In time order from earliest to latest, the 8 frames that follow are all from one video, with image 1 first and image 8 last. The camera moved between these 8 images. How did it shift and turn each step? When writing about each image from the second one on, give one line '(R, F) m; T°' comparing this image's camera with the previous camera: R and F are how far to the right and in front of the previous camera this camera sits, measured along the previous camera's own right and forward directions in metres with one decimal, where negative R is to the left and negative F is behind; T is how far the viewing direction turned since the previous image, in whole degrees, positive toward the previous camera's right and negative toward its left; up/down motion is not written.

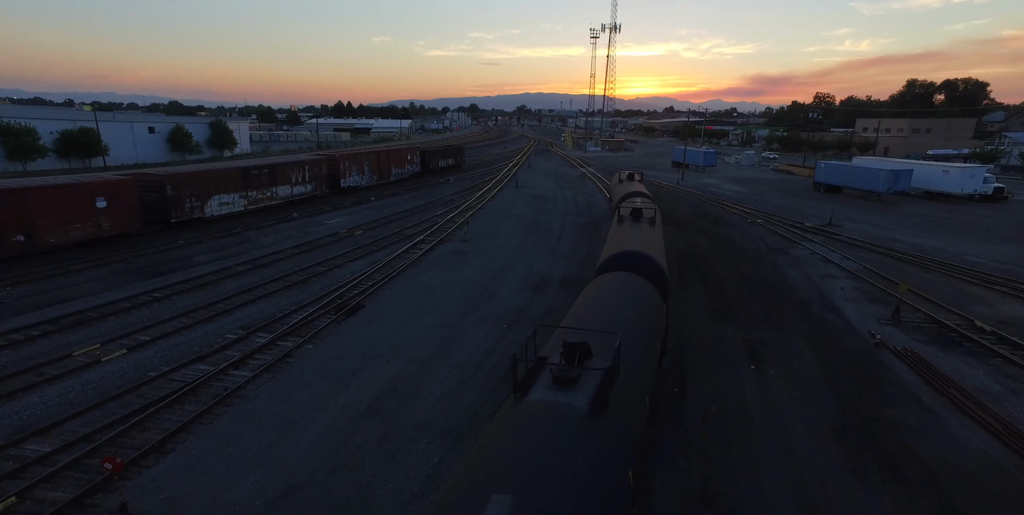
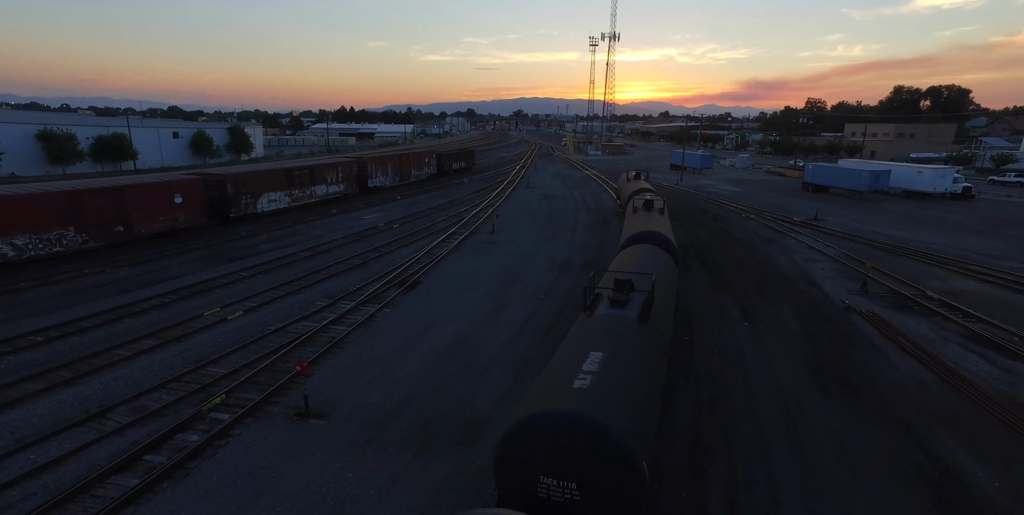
(-1.5, -3.3) m; 0°
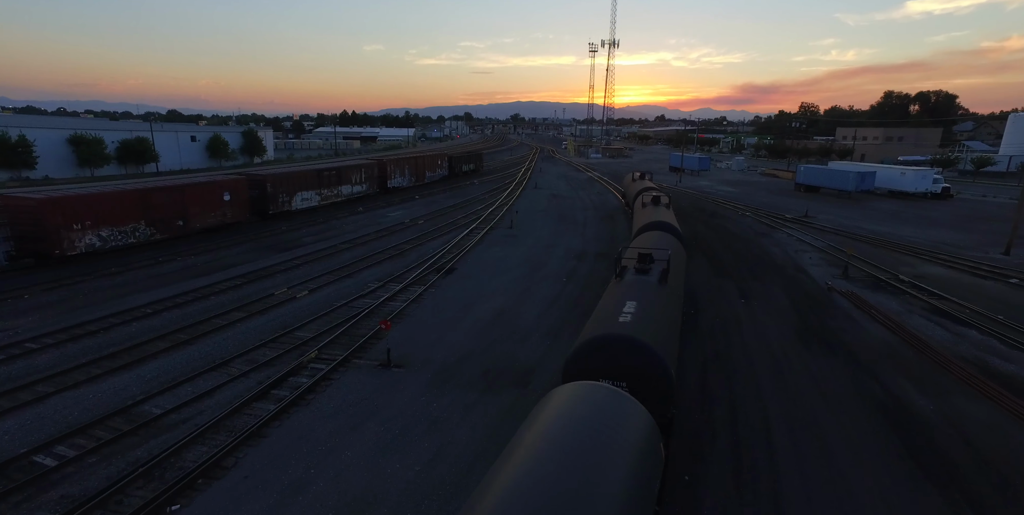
(-1.3, -2.6) m; 0°
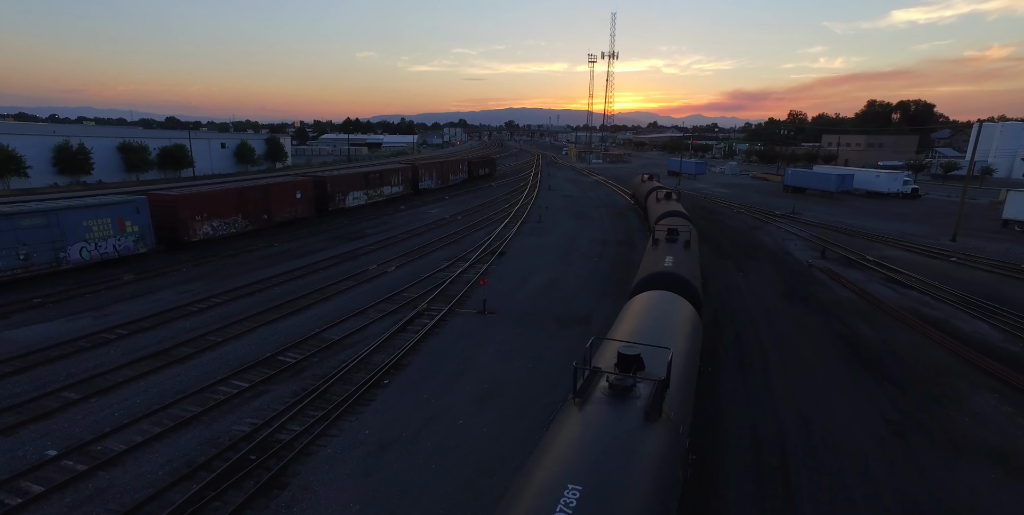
(-2.5, -4.7) m; +1°
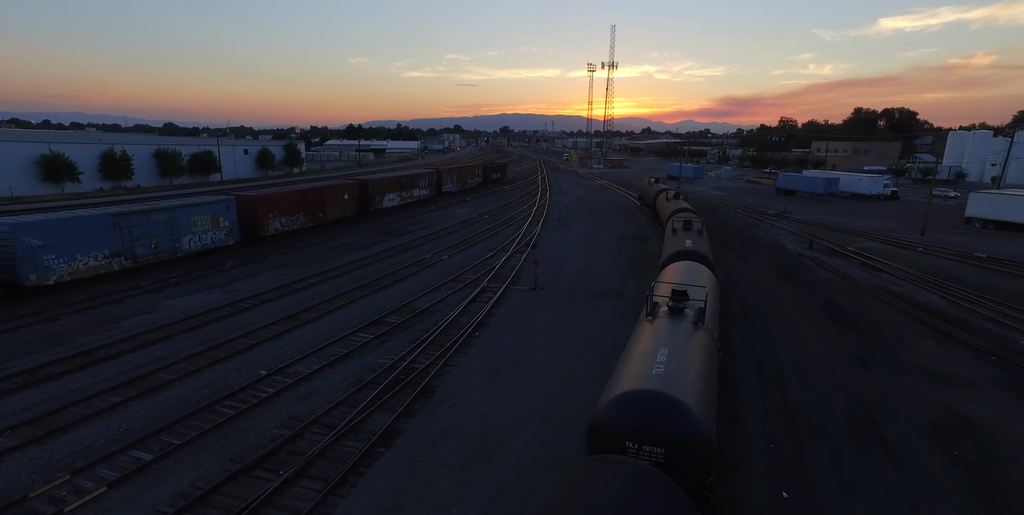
(-2.3, -3.9) m; +1°
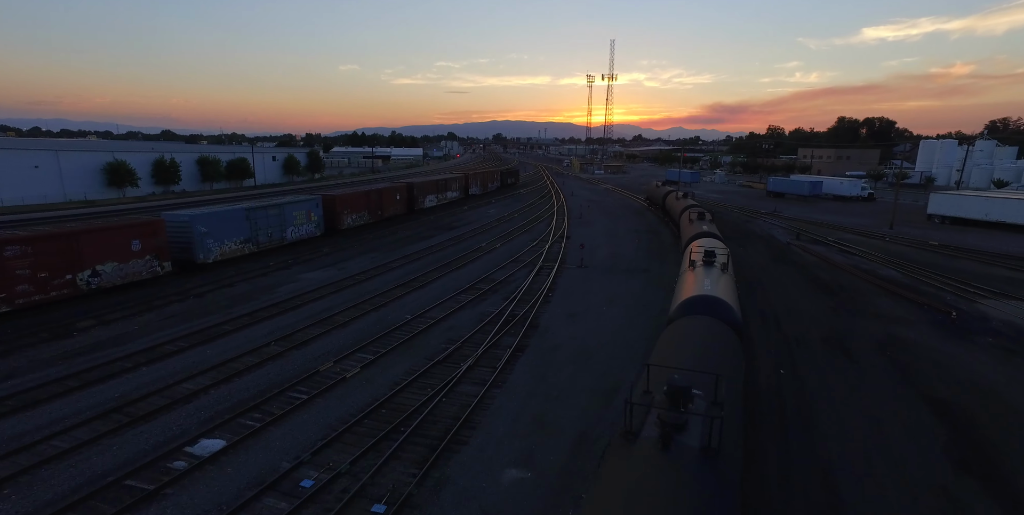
(-3.2, -5.3) m; +1°
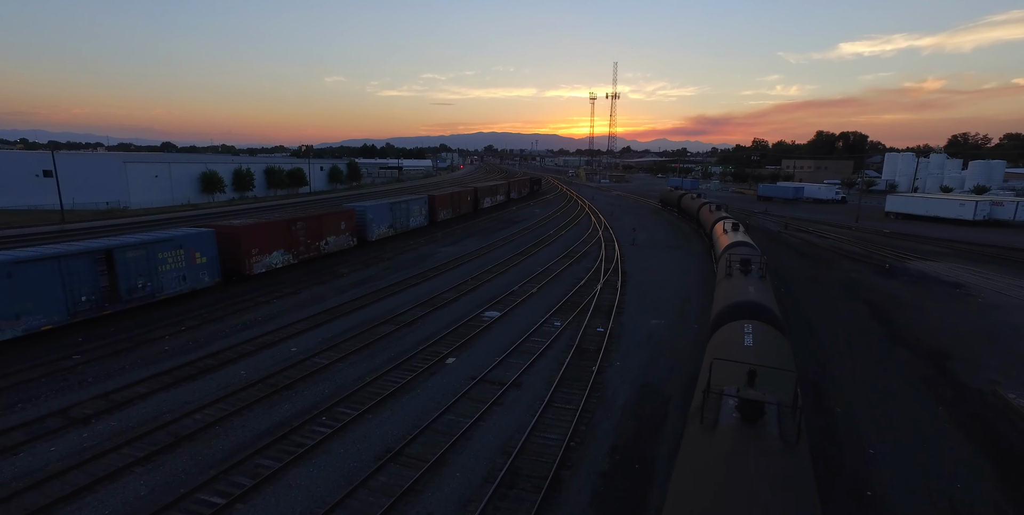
(-6.1, -9.6) m; +1°
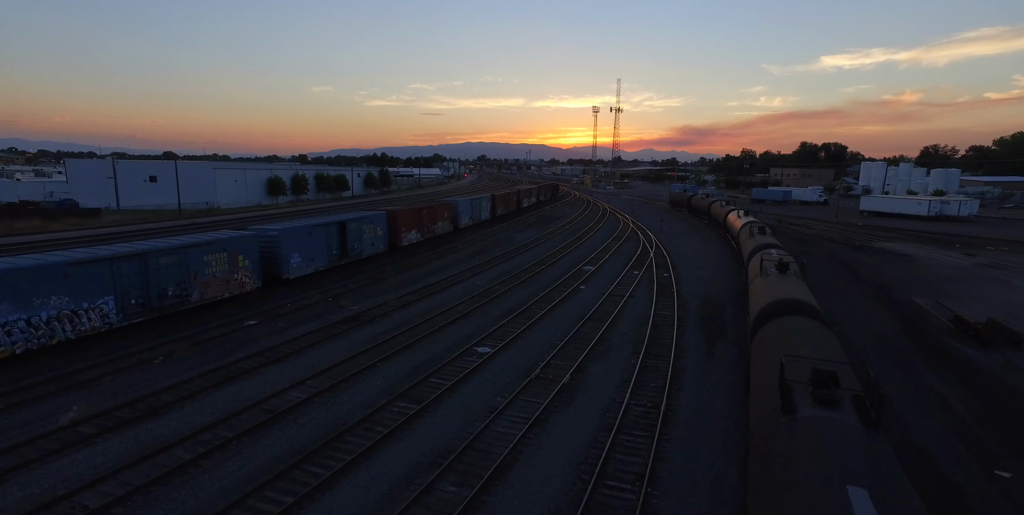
(-5.9, -8.8) m; +1°
